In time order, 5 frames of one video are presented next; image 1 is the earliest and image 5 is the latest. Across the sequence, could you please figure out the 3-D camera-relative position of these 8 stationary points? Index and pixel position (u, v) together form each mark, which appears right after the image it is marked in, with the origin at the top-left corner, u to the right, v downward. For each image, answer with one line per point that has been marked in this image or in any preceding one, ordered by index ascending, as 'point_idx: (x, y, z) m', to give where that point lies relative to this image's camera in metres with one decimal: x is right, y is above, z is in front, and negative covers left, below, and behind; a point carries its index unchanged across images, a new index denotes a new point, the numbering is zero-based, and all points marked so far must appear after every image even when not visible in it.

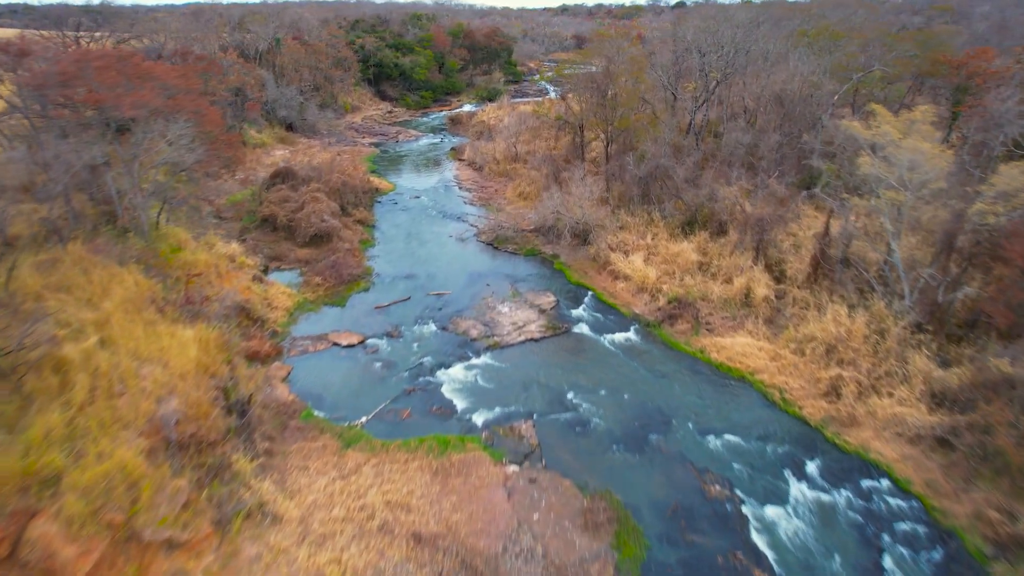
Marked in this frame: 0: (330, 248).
0: (-5.5, +1.2, +15.4) m
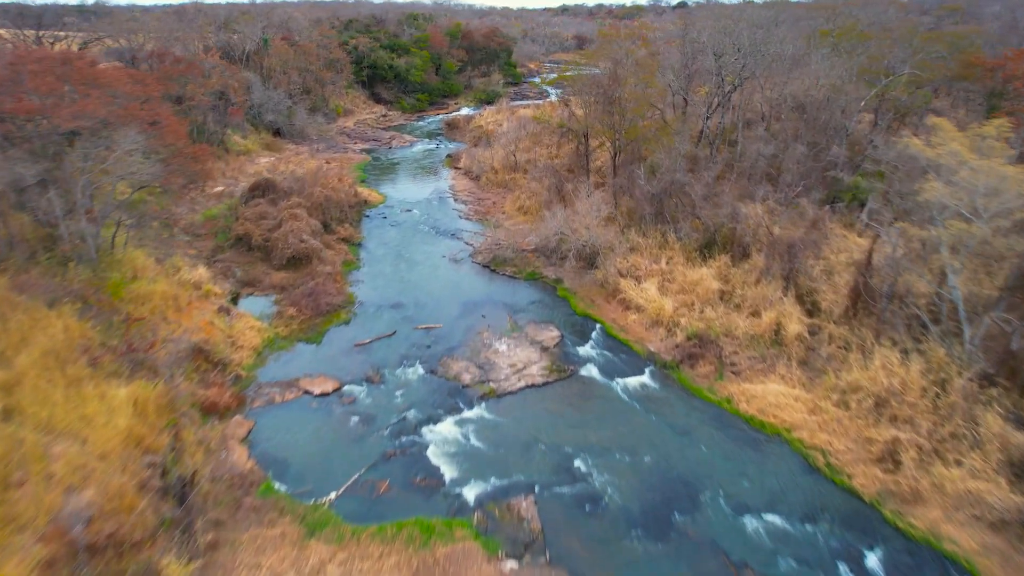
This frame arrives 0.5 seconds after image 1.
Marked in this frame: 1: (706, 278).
0: (-5.6, +0.4, +13.9) m
1: (+4.7, +0.2, +12.4) m
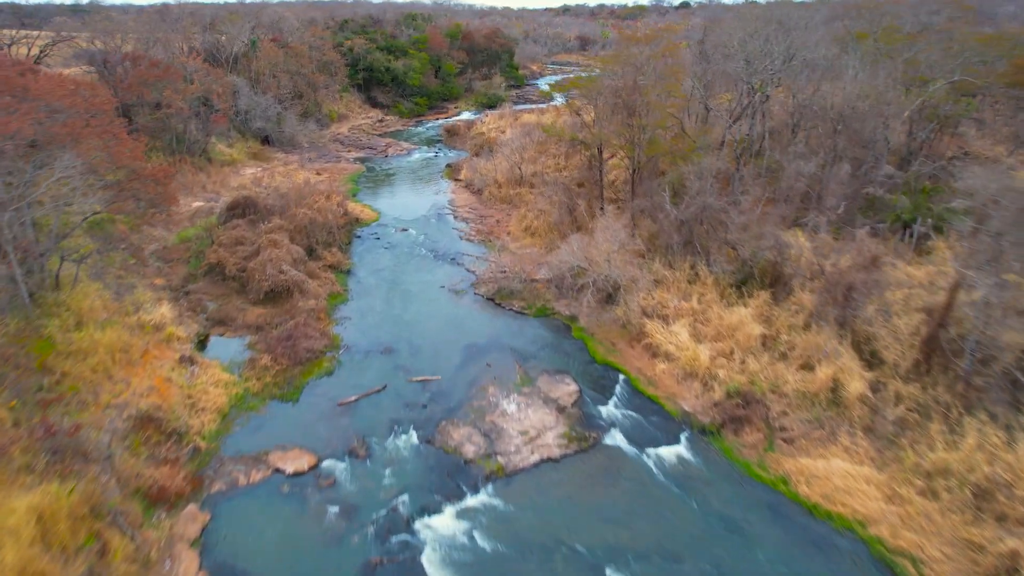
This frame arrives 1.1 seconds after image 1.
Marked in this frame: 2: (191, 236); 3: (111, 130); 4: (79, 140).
0: (-5.4, -0.5, +12.3) m
1: (+4.9, -0.7, +10.7) m
2: (-9.7, +1.6, +15.4) m
3: (-8.5, +3.4, +11.1) m
4: (-8.3, +2.8, +9.8) m
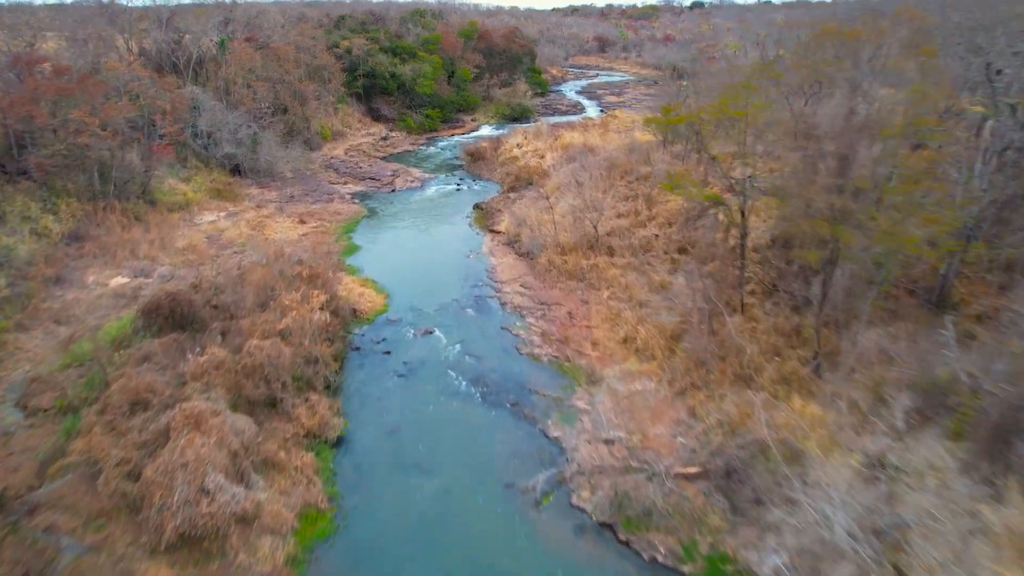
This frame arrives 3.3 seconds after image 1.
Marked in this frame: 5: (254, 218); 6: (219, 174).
0: (-3.5, -3.4, +6.1) m
1: (+6.7, -3.6, +4.5) m
2: (-7.8, -1.4, +9.2) m
3: (-6.6, +0.5, +4.9) m
4: (-6.4, -0.1, +3.6) m
5: (-8.4, +2.3, +16.6) m
6: (-11.0, +4.3, +19.2) m
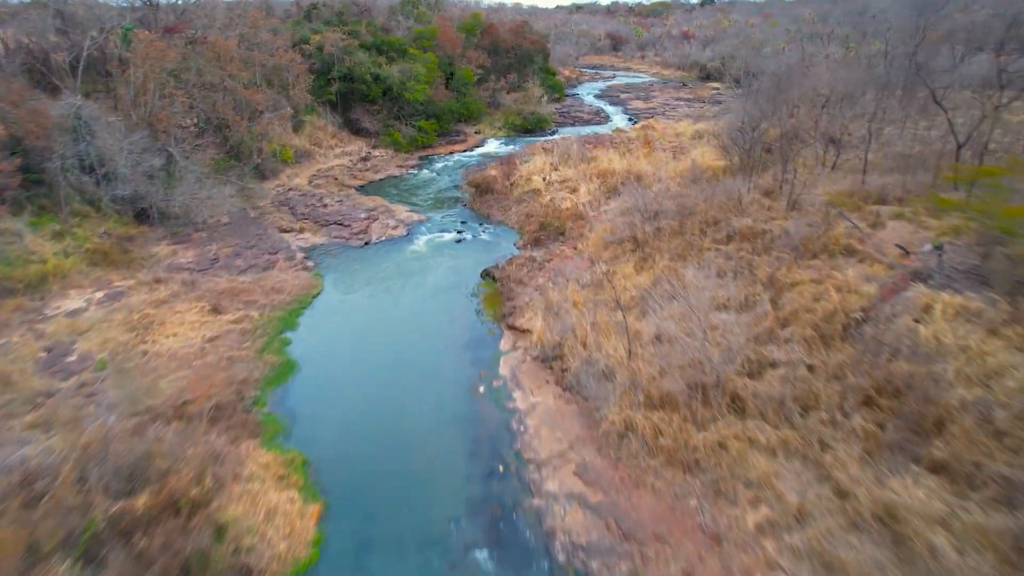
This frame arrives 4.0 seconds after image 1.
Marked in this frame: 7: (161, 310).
0: (-2.9, -6.0, 0.0) m
1: (+7.4, -6.2, -1.5) m
2: (-7.2, -4.0, +3.2) m
3: (-6.0, -2.2, -1.1) m
4: (-5.8, -2.8, -2.5) m
5: (-7.8, -0.3, +10.6) m
6: (-10.3, +1.6, +13.2) m
7: (-7.3, -0.4, +10.7) m
